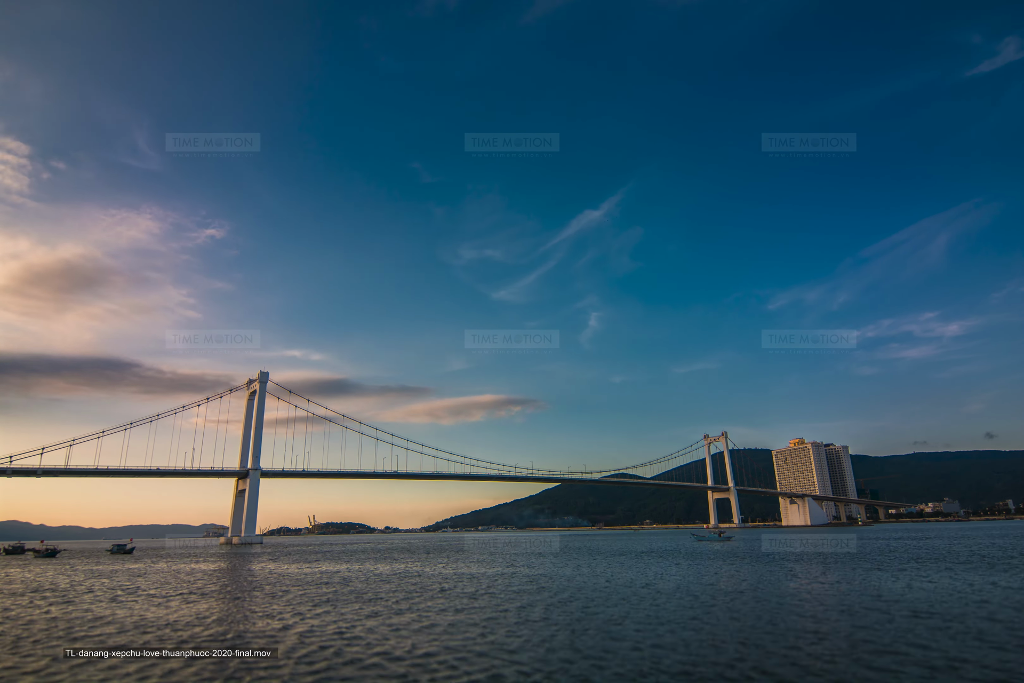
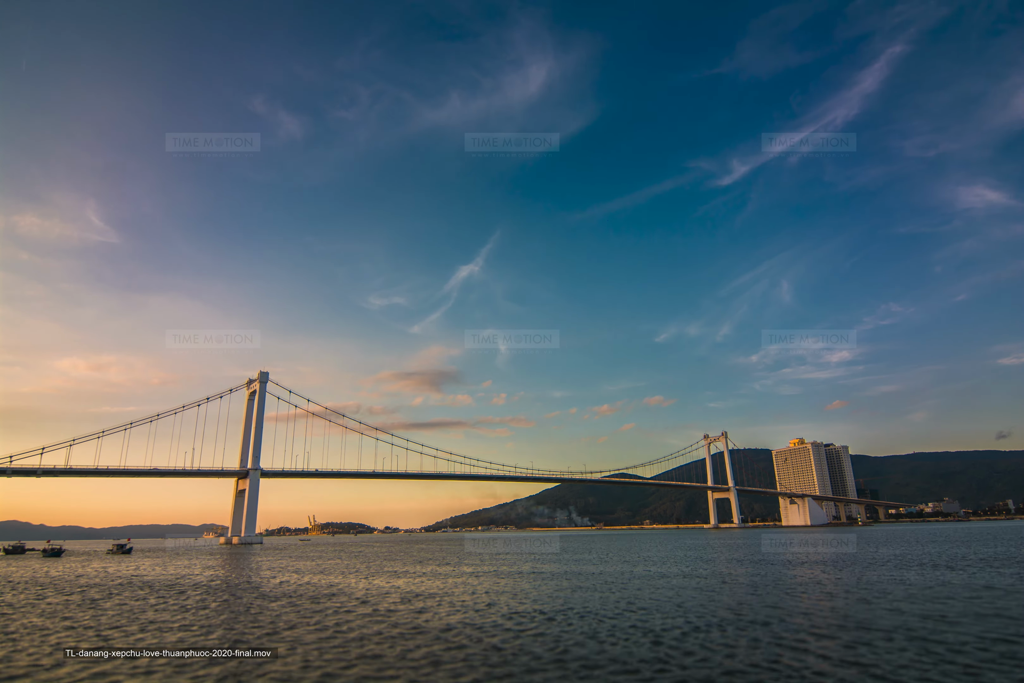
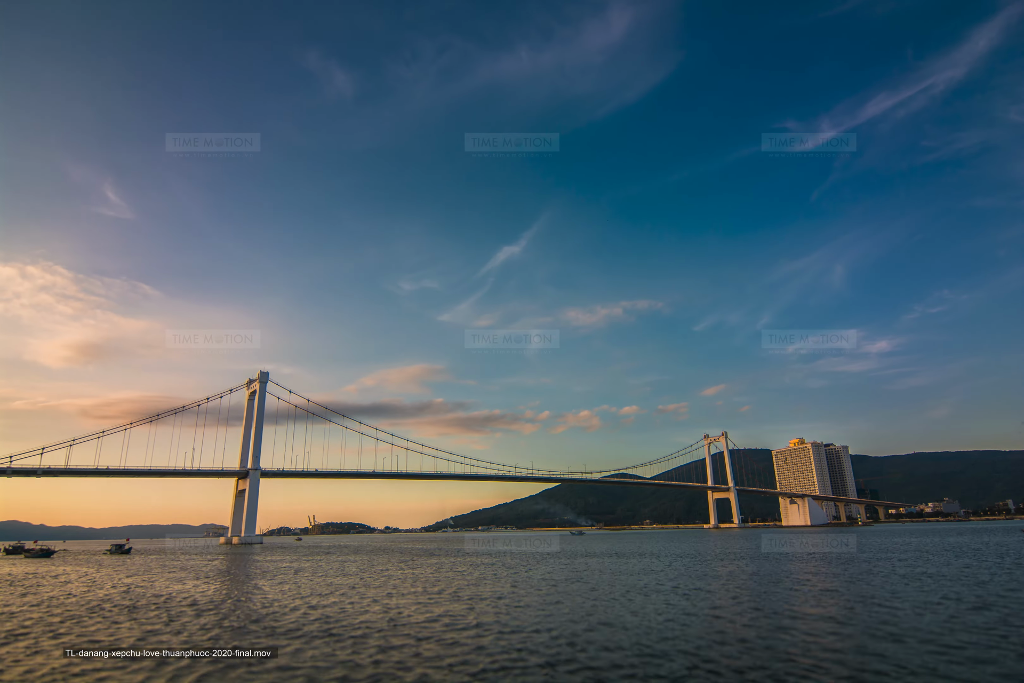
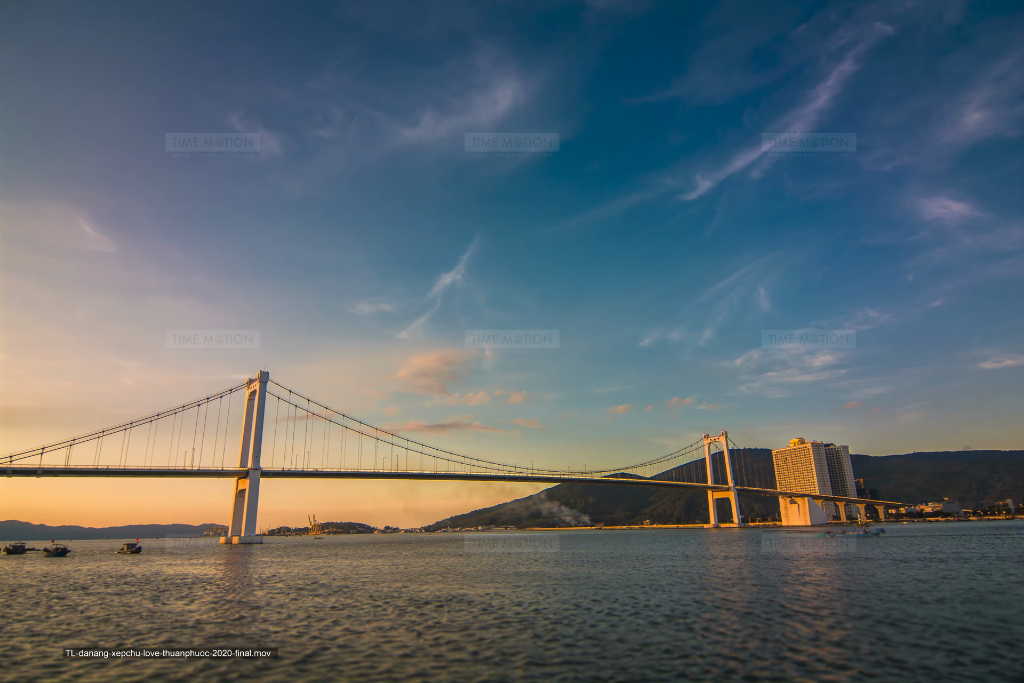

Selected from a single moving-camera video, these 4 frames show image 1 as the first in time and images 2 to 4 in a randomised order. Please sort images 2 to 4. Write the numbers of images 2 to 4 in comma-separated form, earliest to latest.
3, 2, 4
